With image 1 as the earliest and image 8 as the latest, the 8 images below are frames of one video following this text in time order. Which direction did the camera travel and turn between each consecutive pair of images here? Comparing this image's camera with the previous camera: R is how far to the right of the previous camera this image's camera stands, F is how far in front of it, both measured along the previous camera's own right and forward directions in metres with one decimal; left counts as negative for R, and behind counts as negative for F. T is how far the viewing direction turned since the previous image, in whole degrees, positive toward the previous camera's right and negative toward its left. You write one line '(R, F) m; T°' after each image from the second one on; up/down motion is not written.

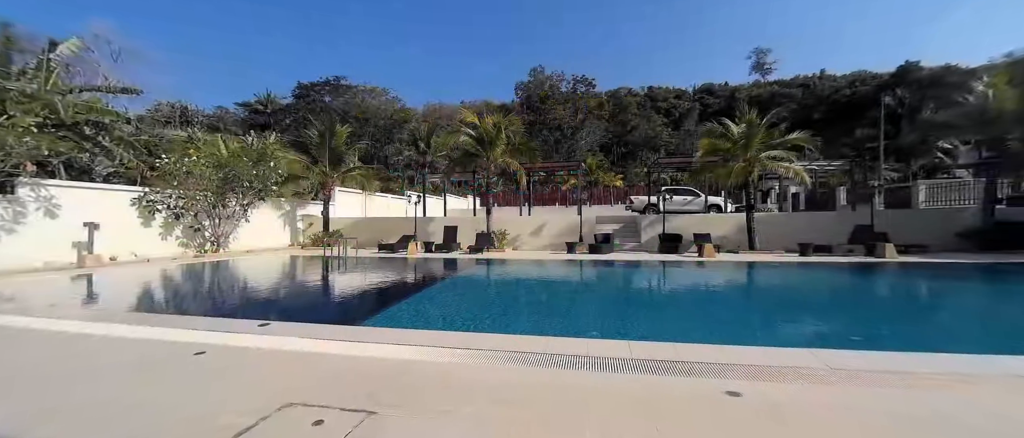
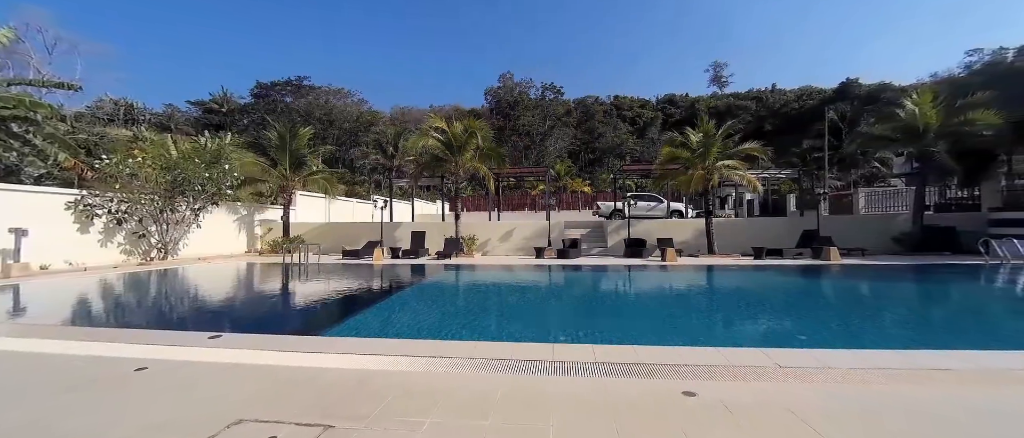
(+0.1, +0.2) m; +5°
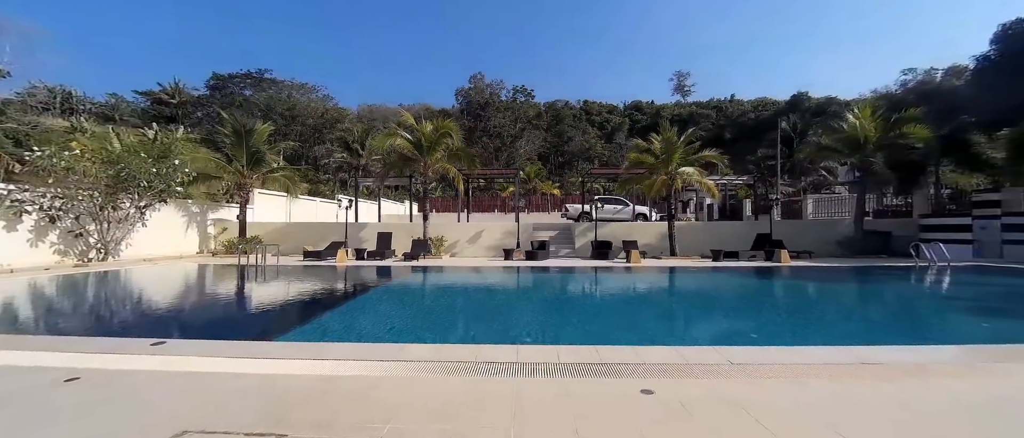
(0.0, +0.4) m; +5°
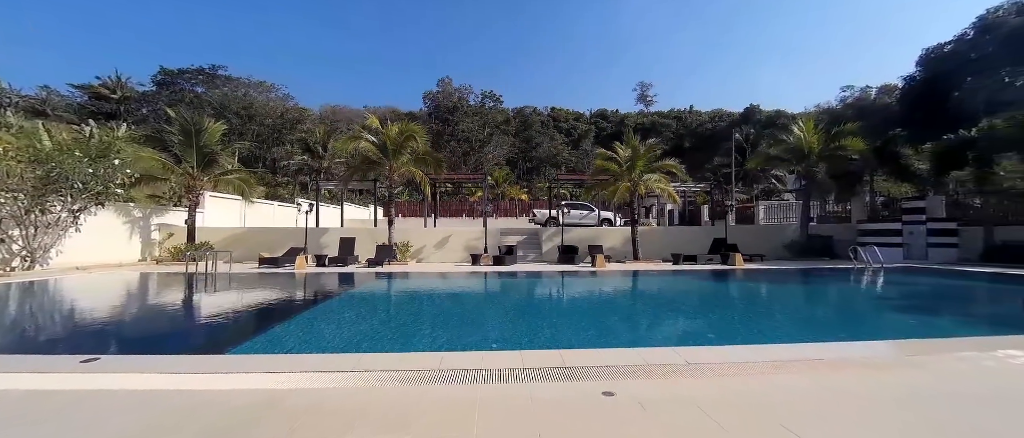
(0.0, +0.3) m; +5°
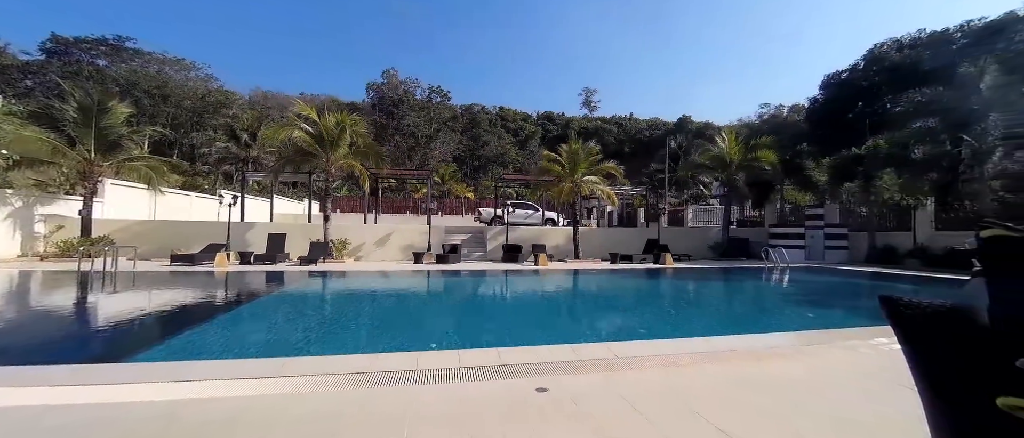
(-0.2, +0.3) m; +9°
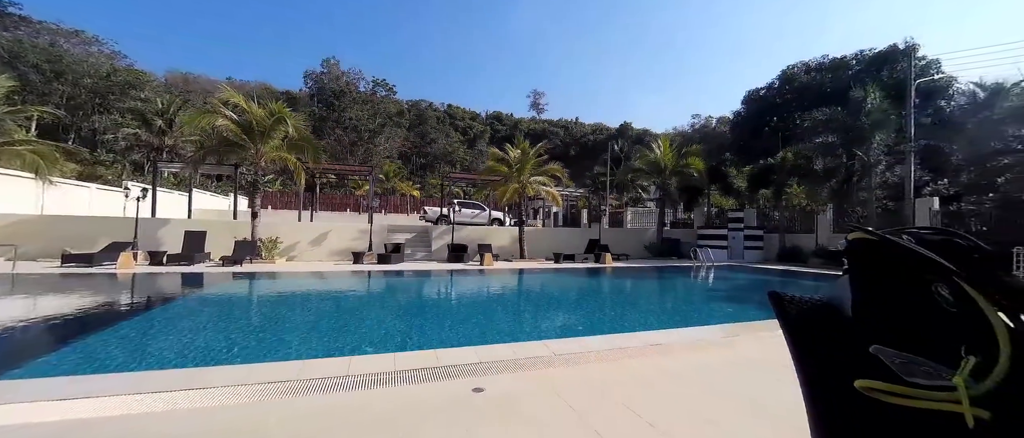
(-0.4, -0.3) m; +9°
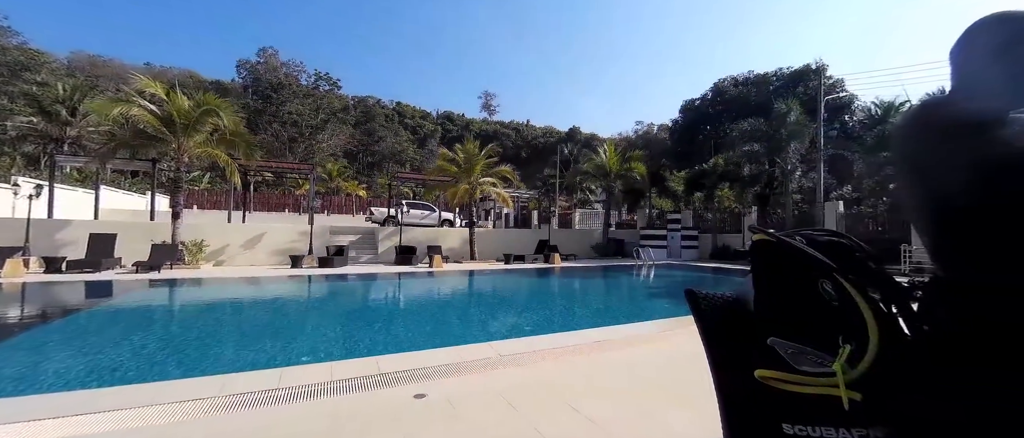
(-0.2, -0.6) m; +8°
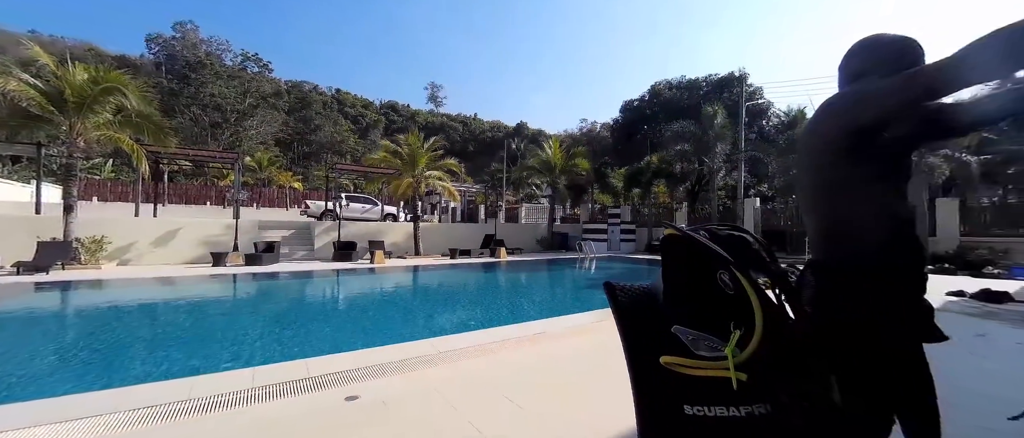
(-0.2, -1.0) m; +9°
